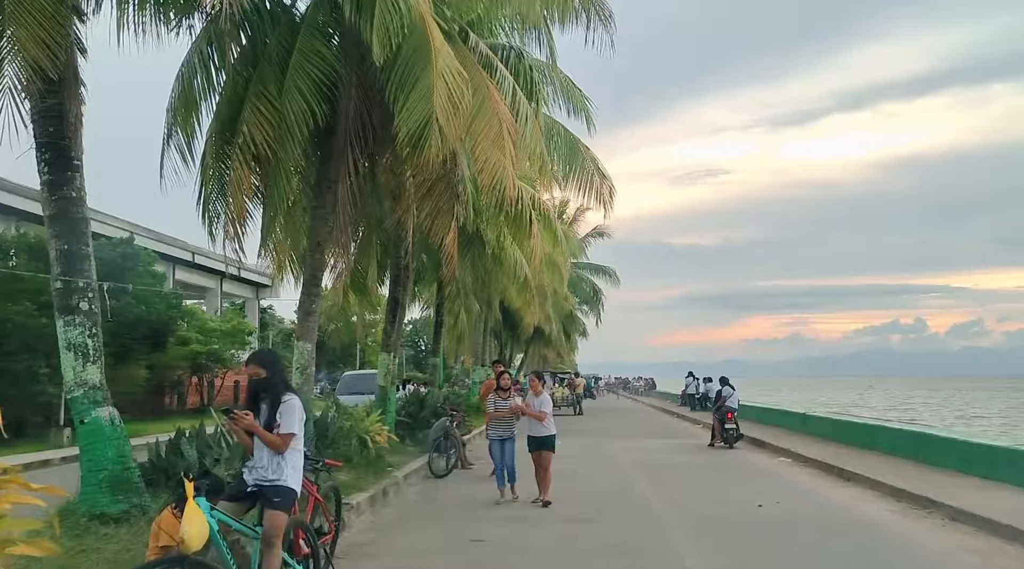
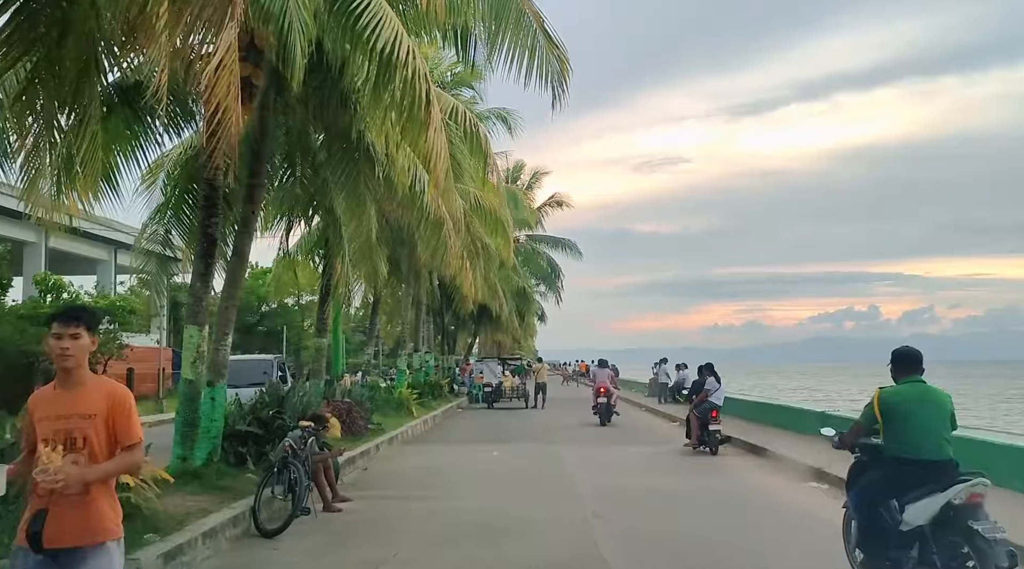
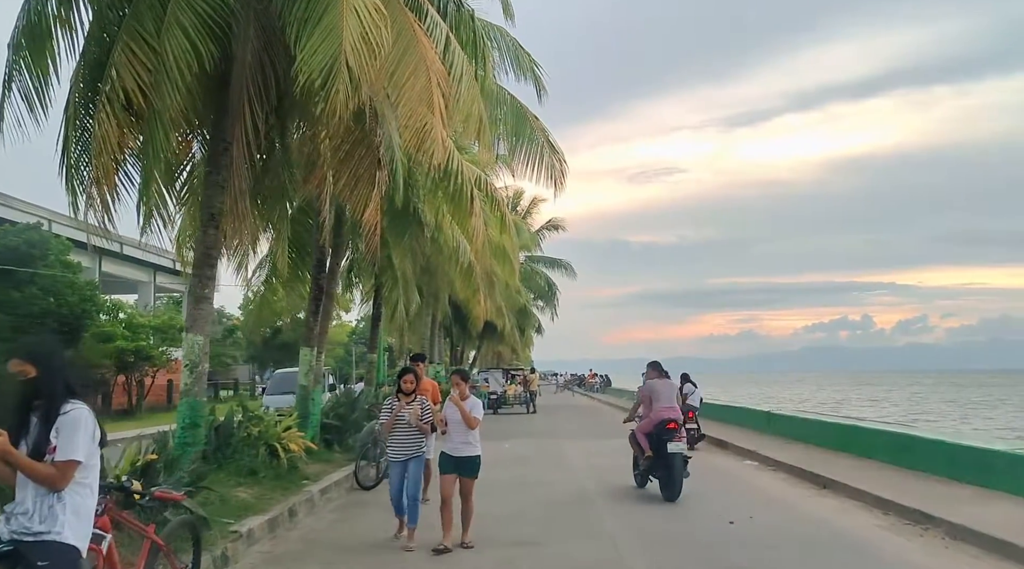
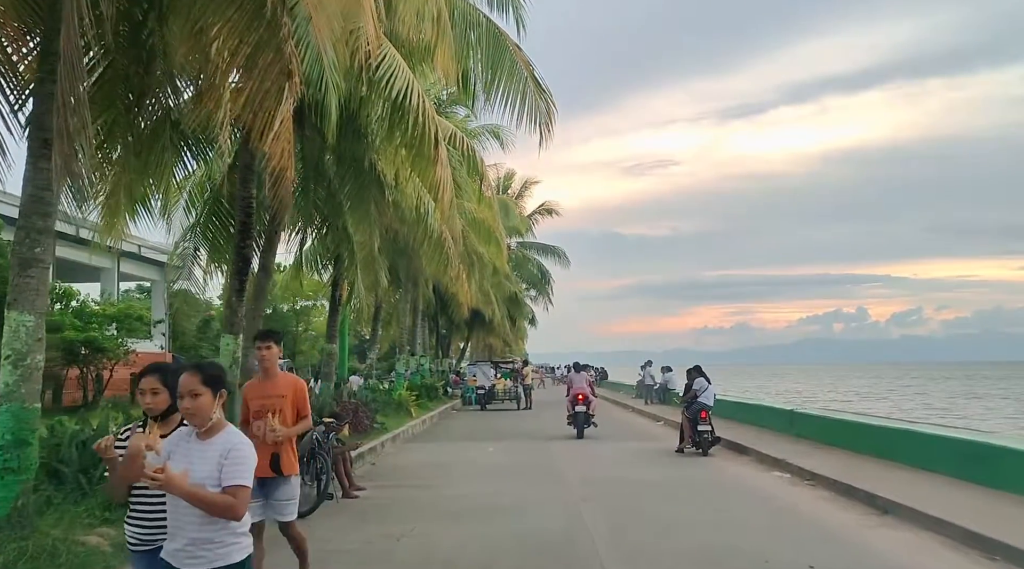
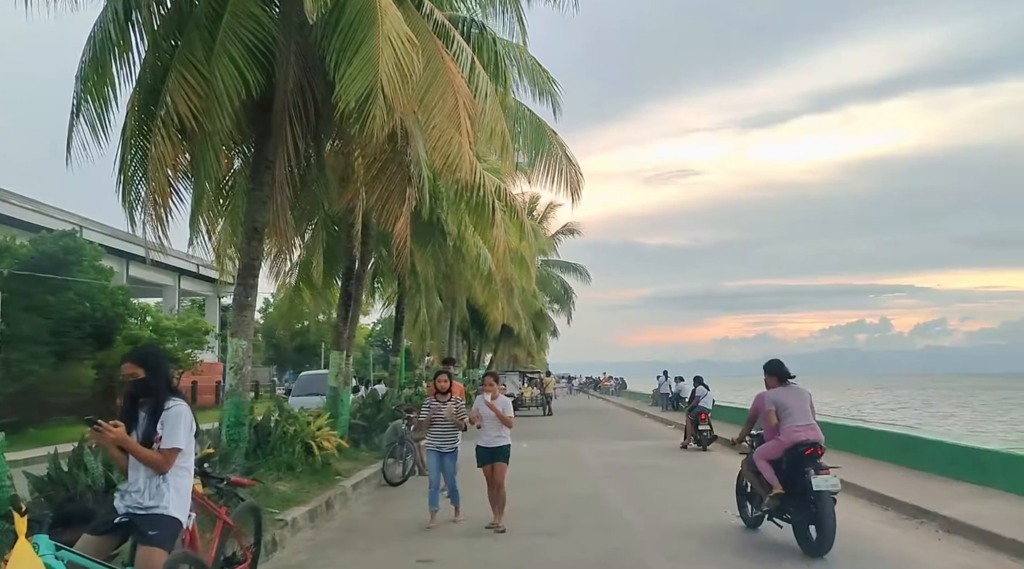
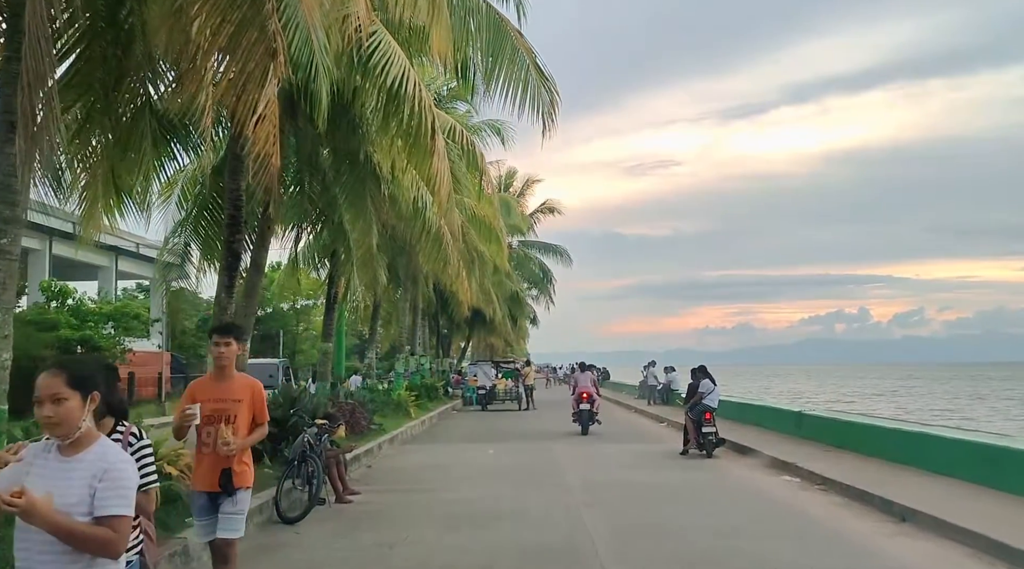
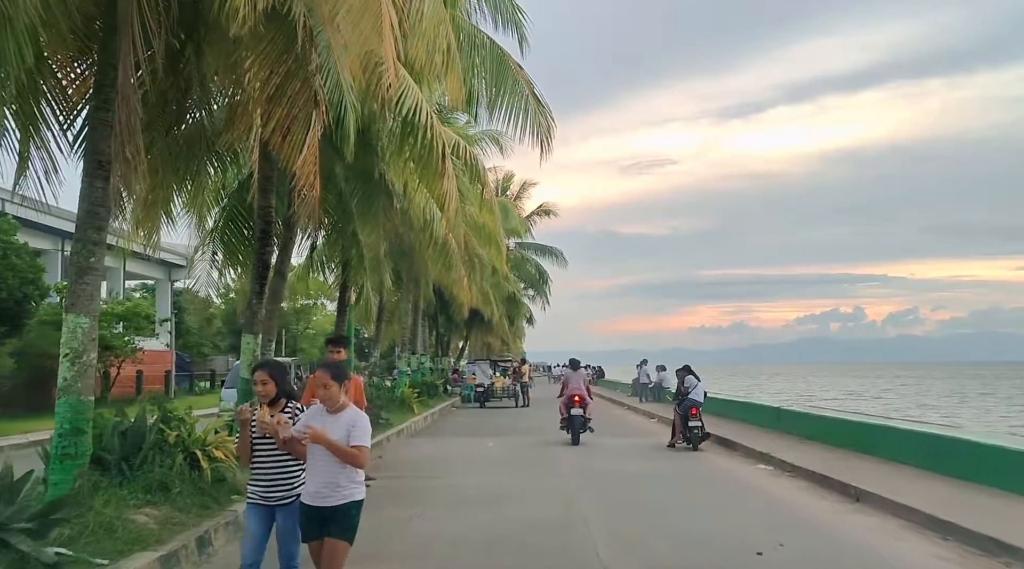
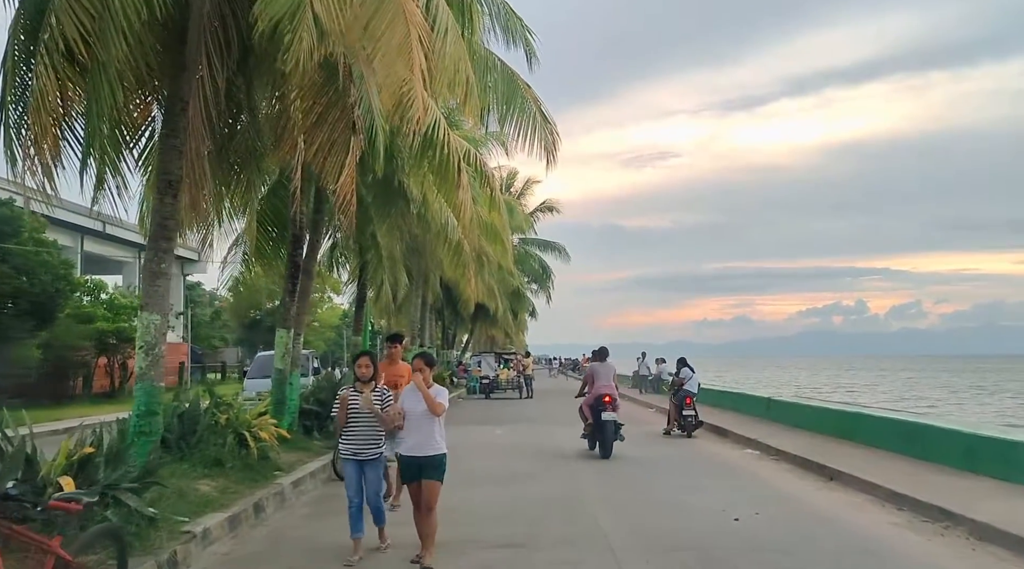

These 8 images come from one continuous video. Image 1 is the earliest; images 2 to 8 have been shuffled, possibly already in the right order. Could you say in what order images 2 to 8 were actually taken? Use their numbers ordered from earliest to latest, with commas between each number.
5, 3, 8, 7, 4, 6, 2
